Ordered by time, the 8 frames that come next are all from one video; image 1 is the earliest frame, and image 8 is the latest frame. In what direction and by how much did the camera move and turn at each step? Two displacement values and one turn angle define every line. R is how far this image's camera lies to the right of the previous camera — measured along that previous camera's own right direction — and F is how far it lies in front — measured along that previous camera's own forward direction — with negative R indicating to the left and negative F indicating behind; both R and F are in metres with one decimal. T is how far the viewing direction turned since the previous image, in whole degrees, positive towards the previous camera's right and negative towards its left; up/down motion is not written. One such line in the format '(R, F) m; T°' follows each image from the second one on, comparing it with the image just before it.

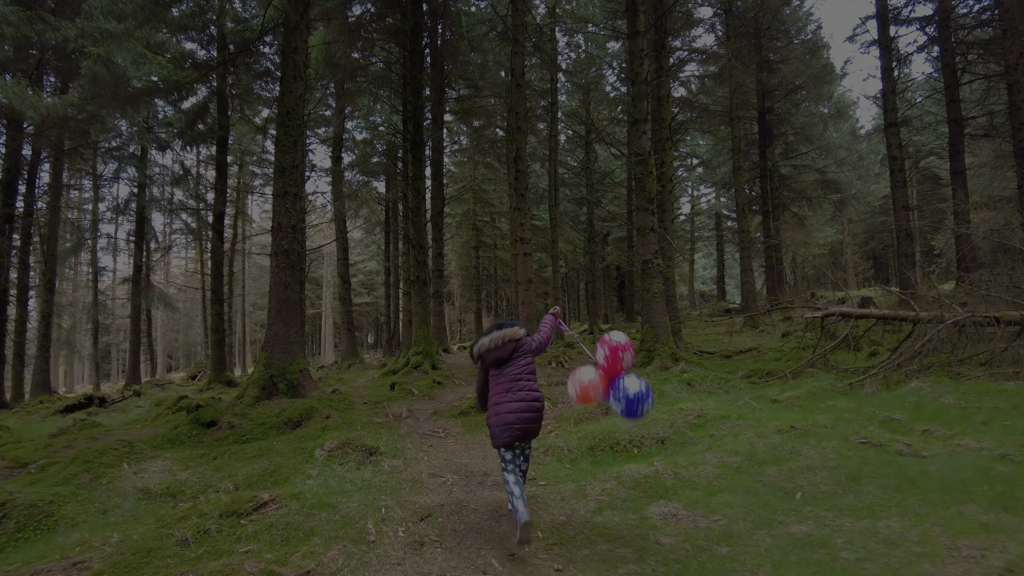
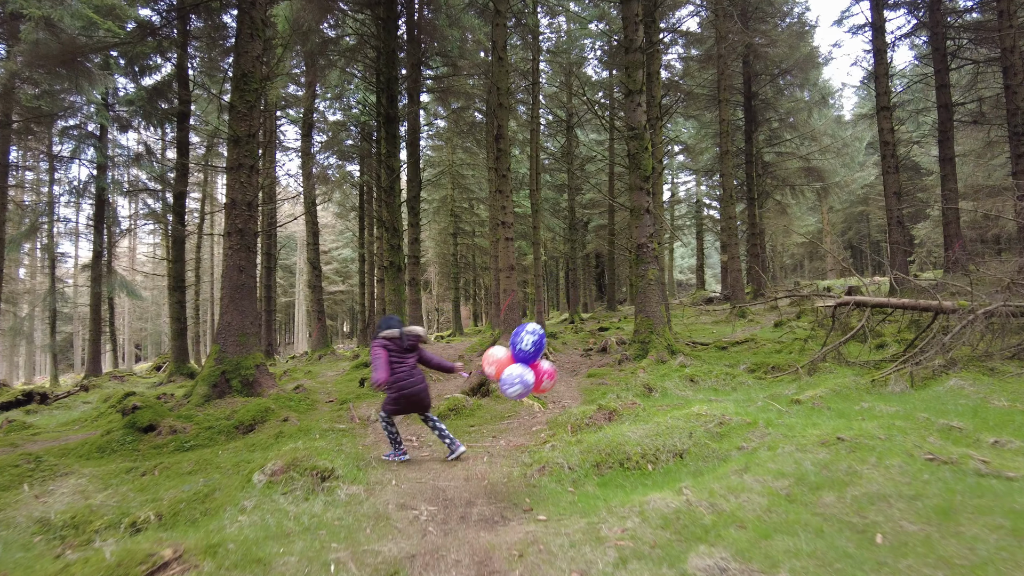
(-0.1, +0.7) m; +2°
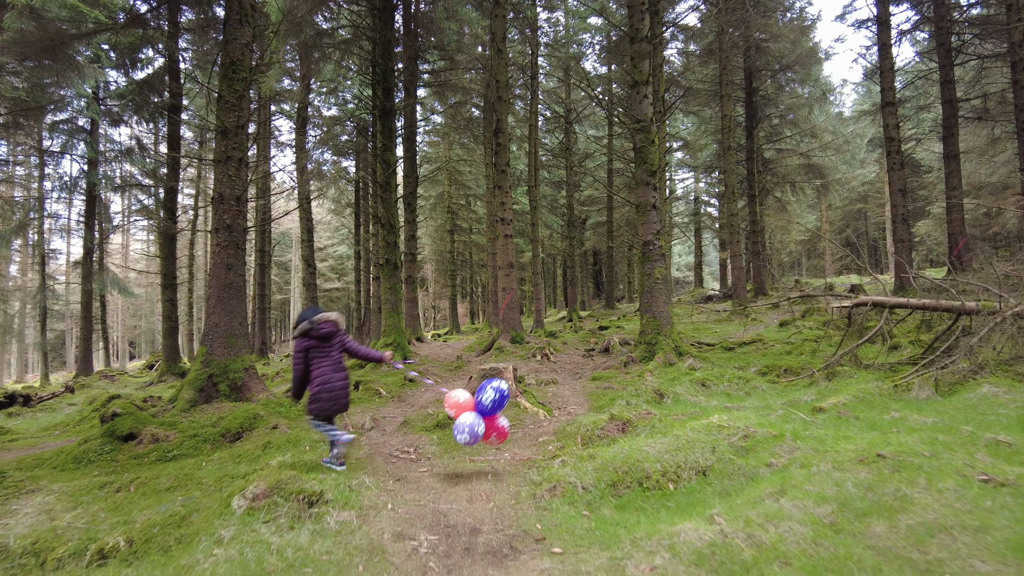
(-0.1, +0.3) m; 0°
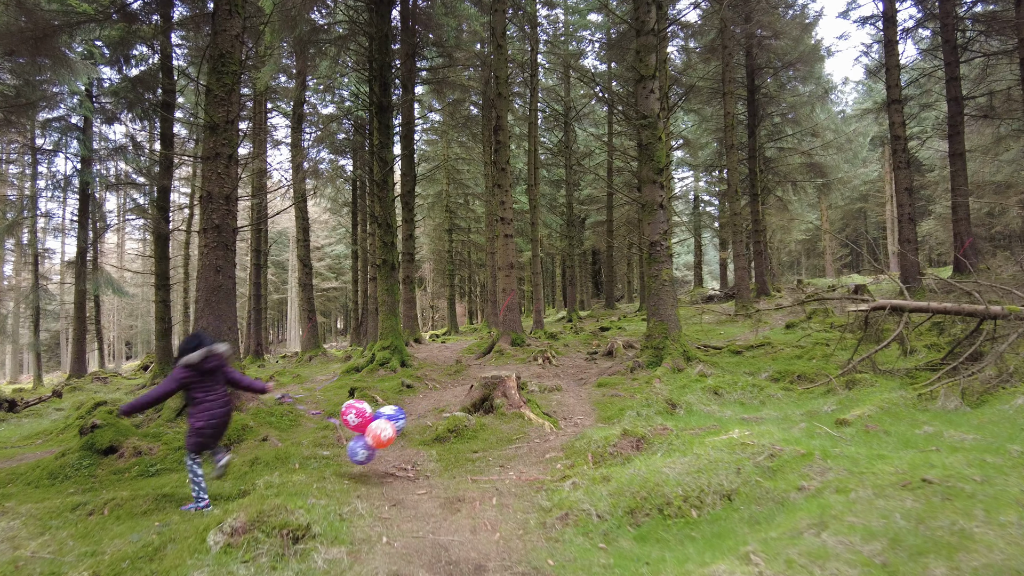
(0.0, +0.3) m; 0°
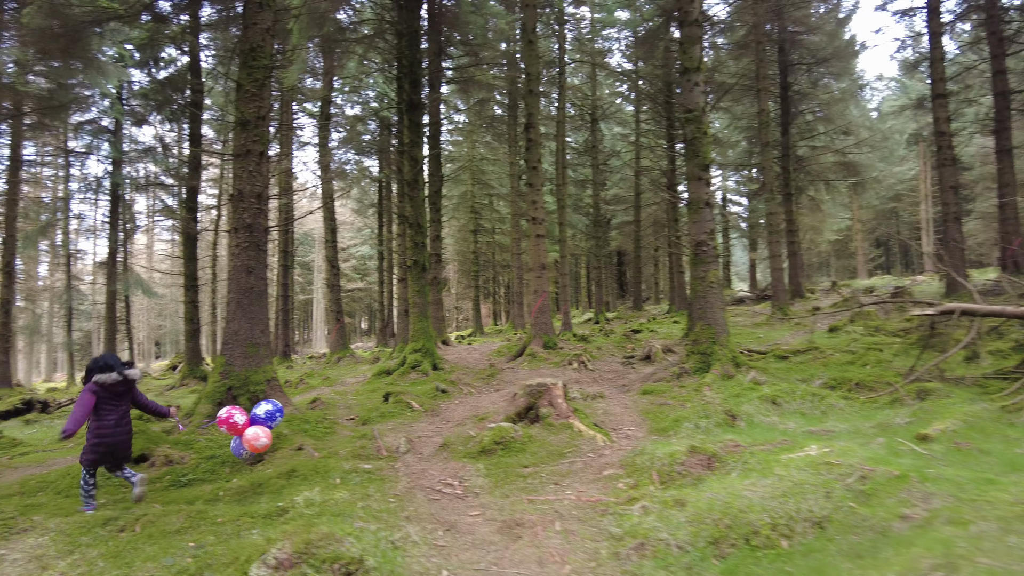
(-0.2, +0.3) m; -2°
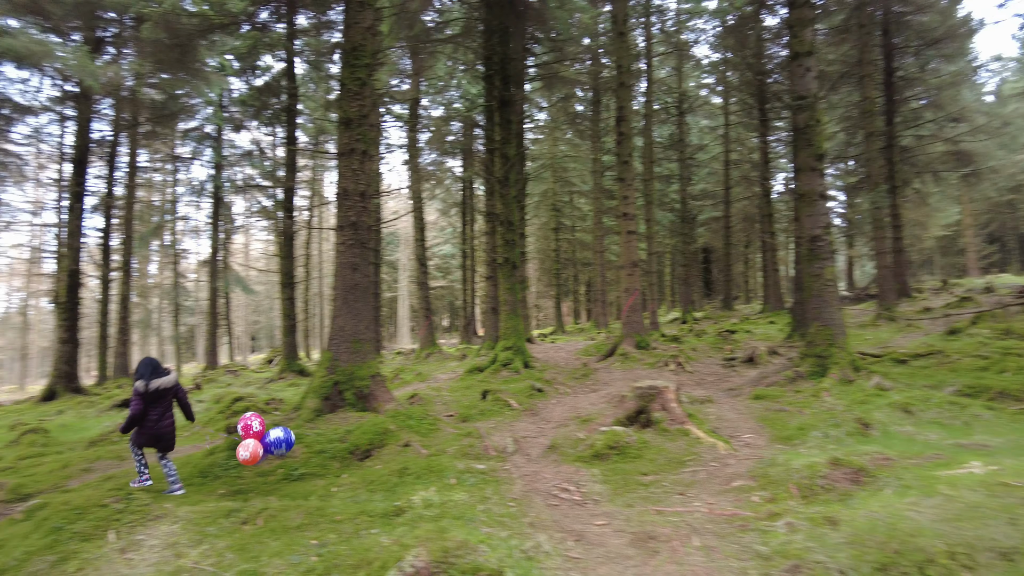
(-0.2, +0.1) m; -7°
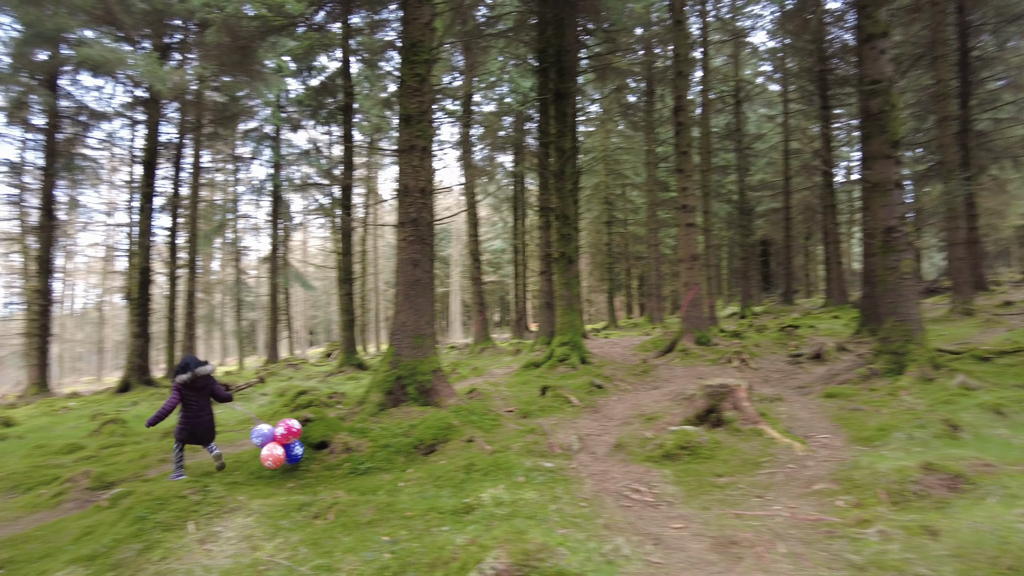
(-0.1, 0.0) m; -4°
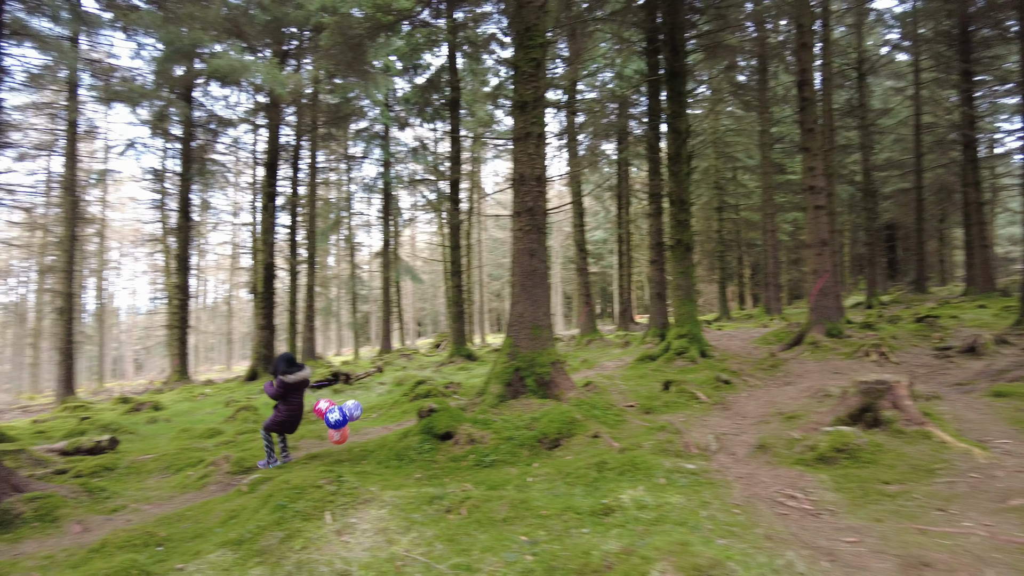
(-0.2, +0.1) m; -9°
